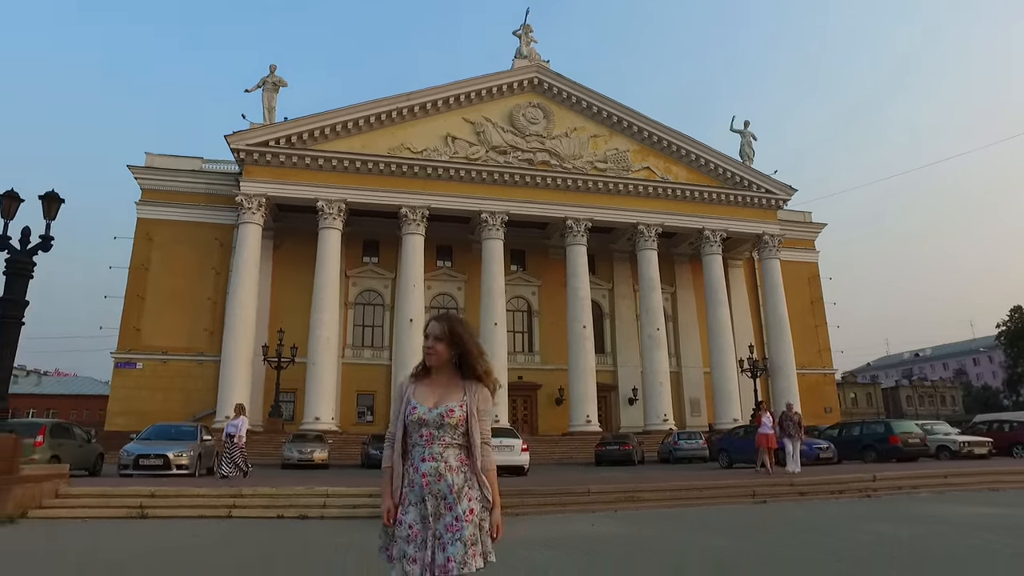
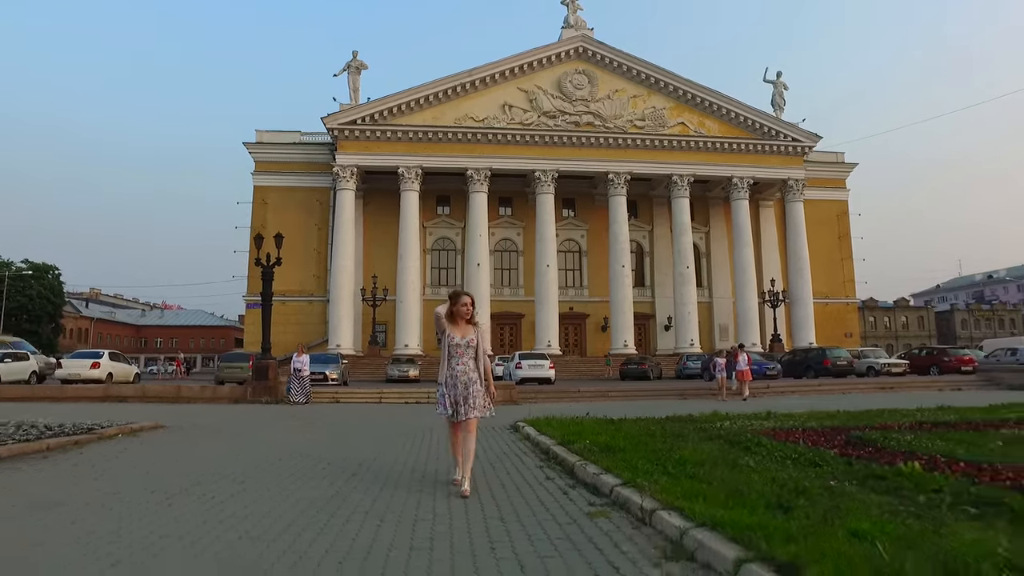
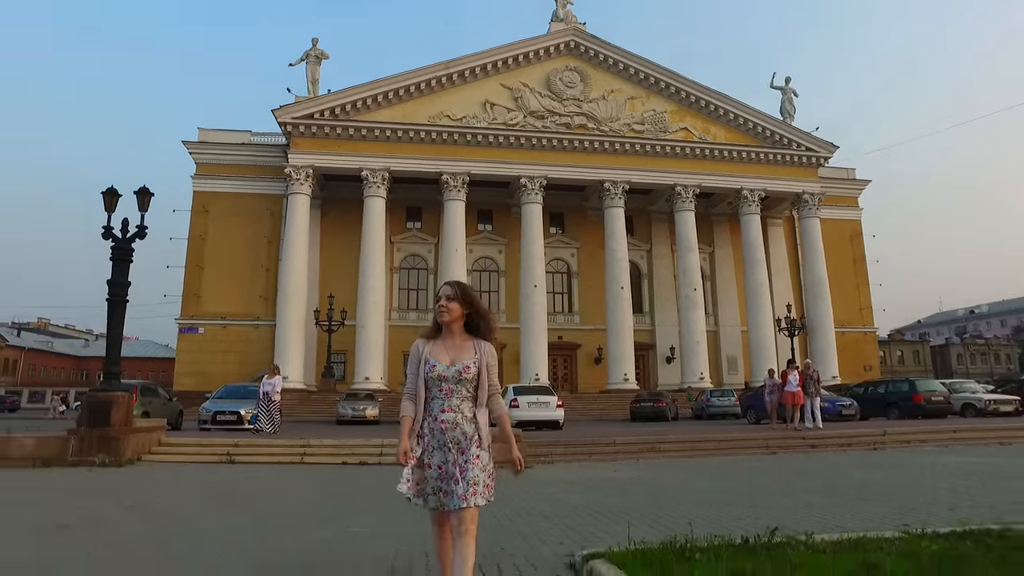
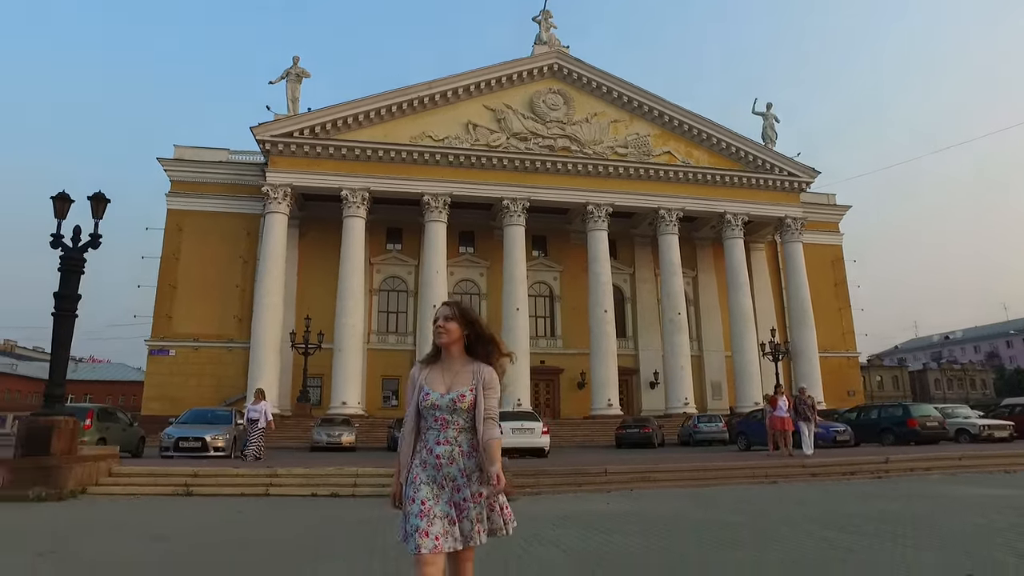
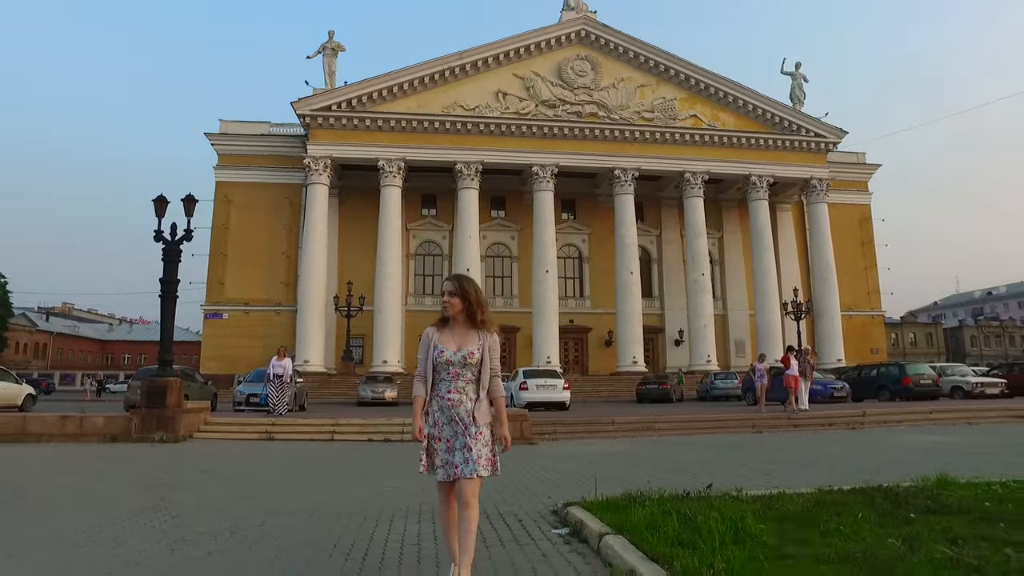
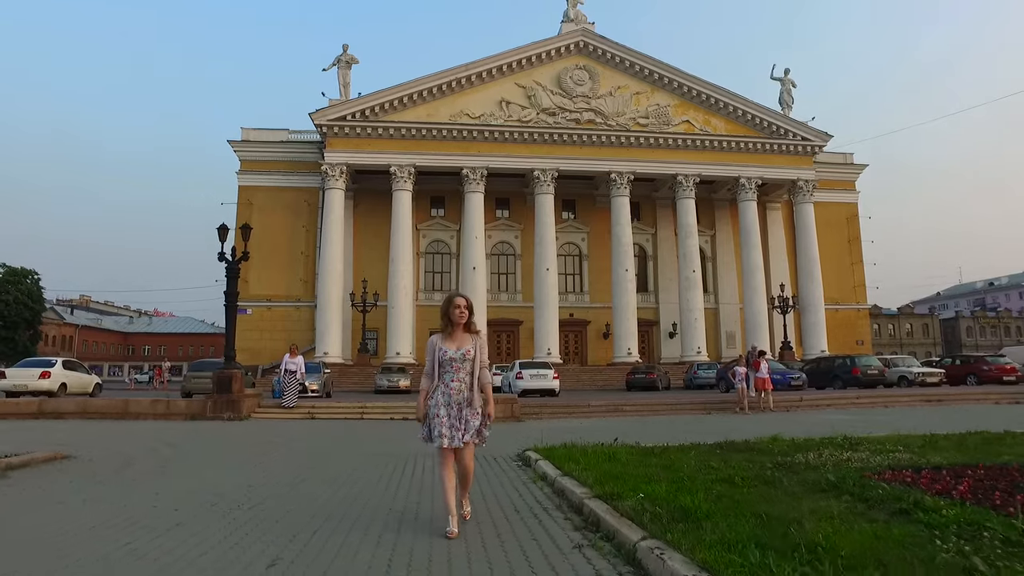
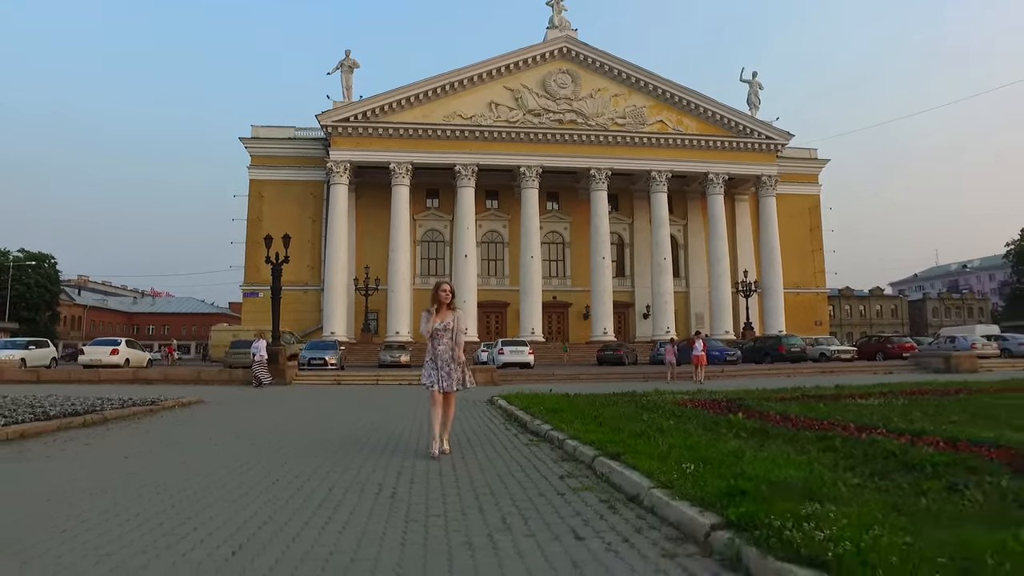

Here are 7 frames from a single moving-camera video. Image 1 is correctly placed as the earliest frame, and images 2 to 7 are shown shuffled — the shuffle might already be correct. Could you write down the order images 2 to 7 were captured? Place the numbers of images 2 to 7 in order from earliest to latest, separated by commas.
4, 3, 5, 6, 2, 7
